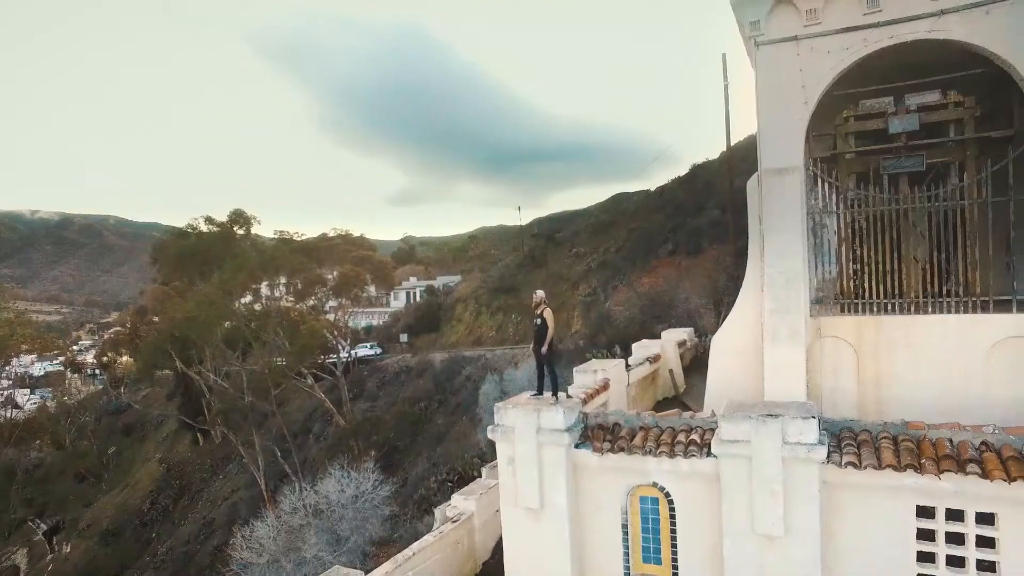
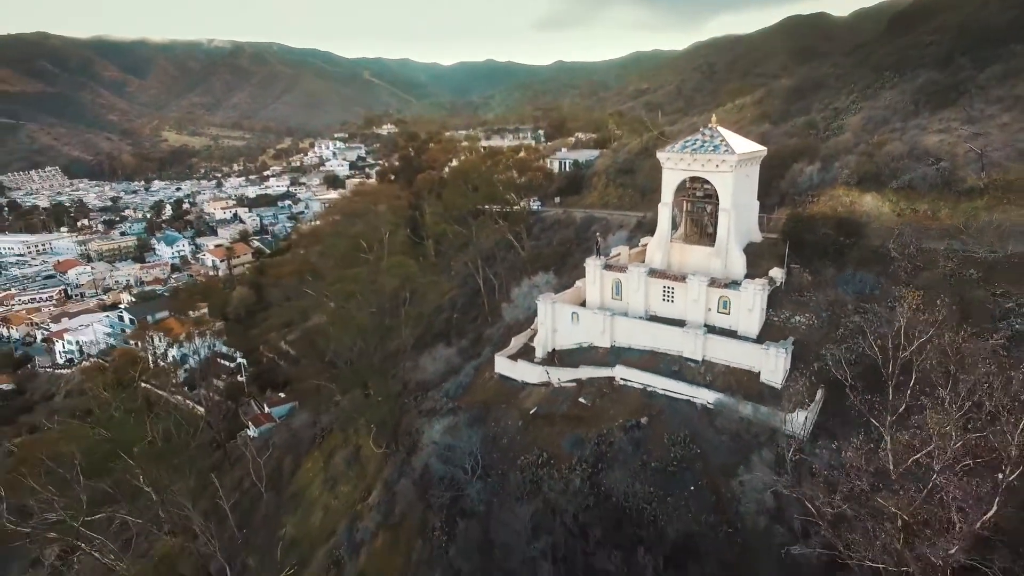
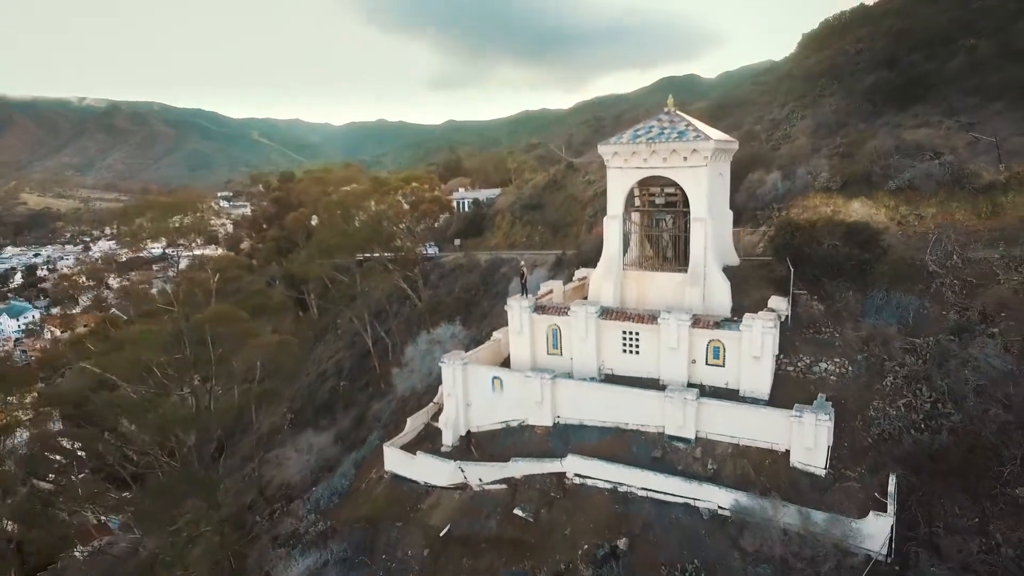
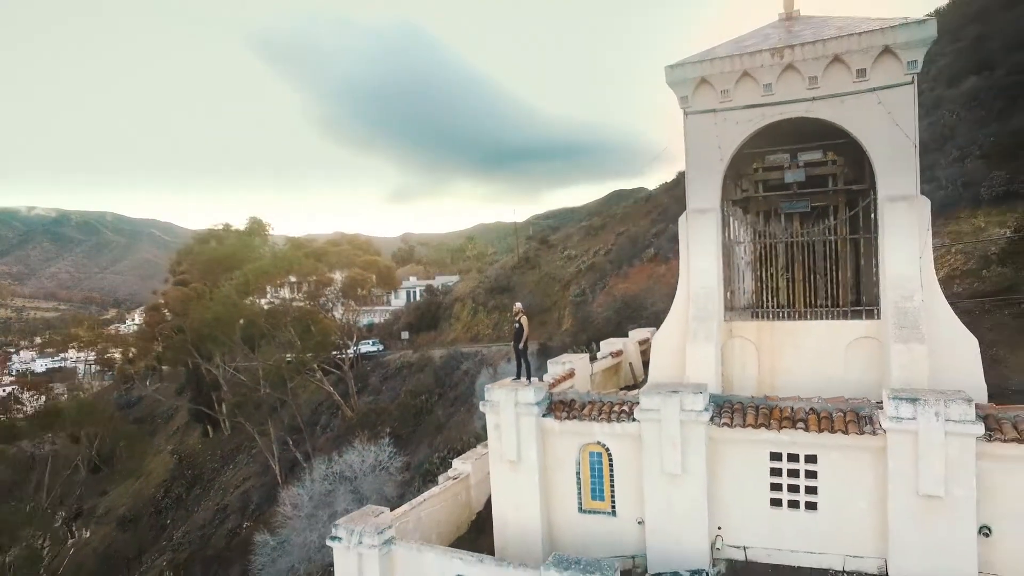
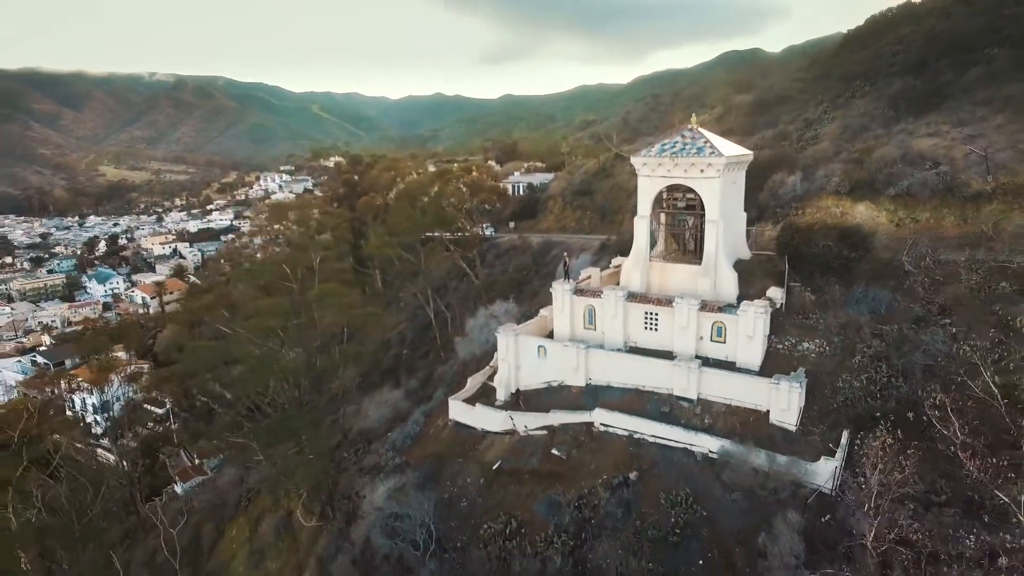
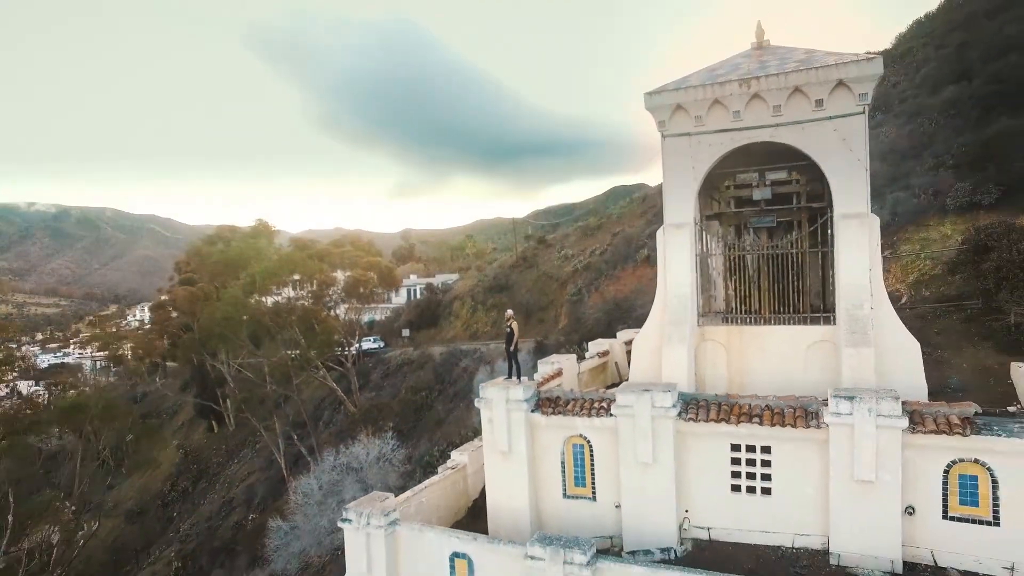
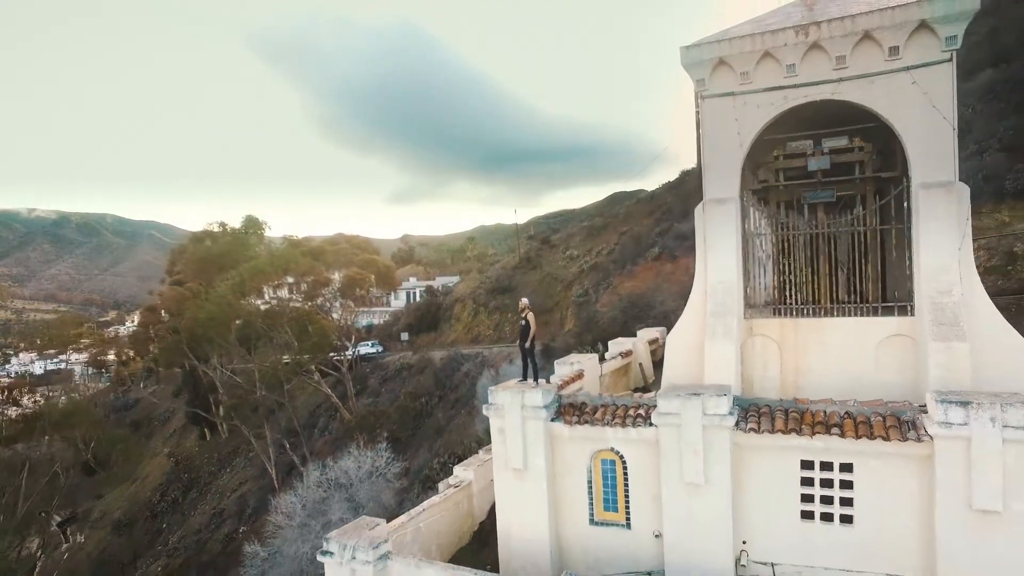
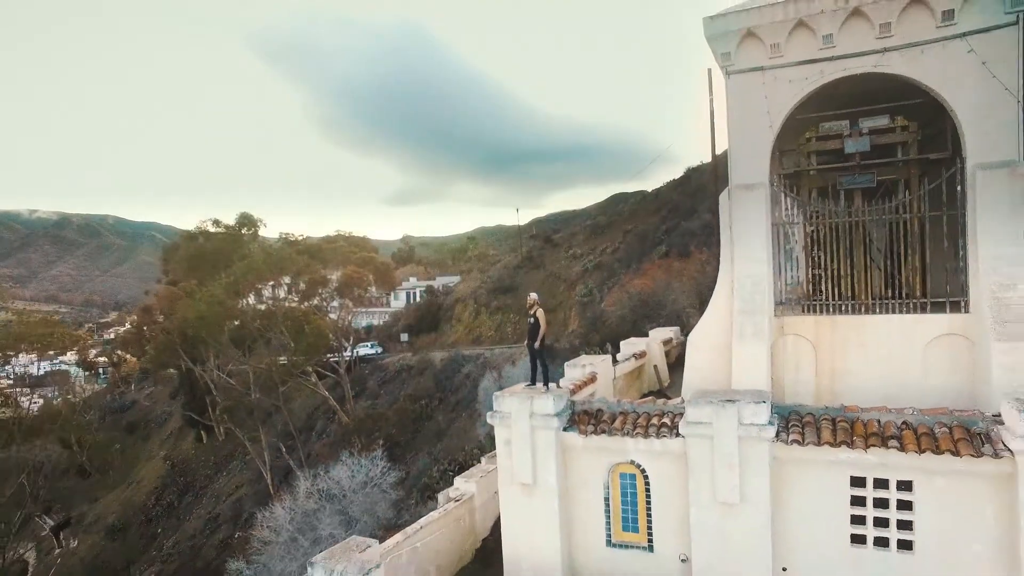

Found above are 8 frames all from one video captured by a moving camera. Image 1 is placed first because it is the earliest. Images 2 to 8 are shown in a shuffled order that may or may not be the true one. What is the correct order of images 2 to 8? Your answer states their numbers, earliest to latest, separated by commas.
8, 7, 4, 6, 3, 5, 2
